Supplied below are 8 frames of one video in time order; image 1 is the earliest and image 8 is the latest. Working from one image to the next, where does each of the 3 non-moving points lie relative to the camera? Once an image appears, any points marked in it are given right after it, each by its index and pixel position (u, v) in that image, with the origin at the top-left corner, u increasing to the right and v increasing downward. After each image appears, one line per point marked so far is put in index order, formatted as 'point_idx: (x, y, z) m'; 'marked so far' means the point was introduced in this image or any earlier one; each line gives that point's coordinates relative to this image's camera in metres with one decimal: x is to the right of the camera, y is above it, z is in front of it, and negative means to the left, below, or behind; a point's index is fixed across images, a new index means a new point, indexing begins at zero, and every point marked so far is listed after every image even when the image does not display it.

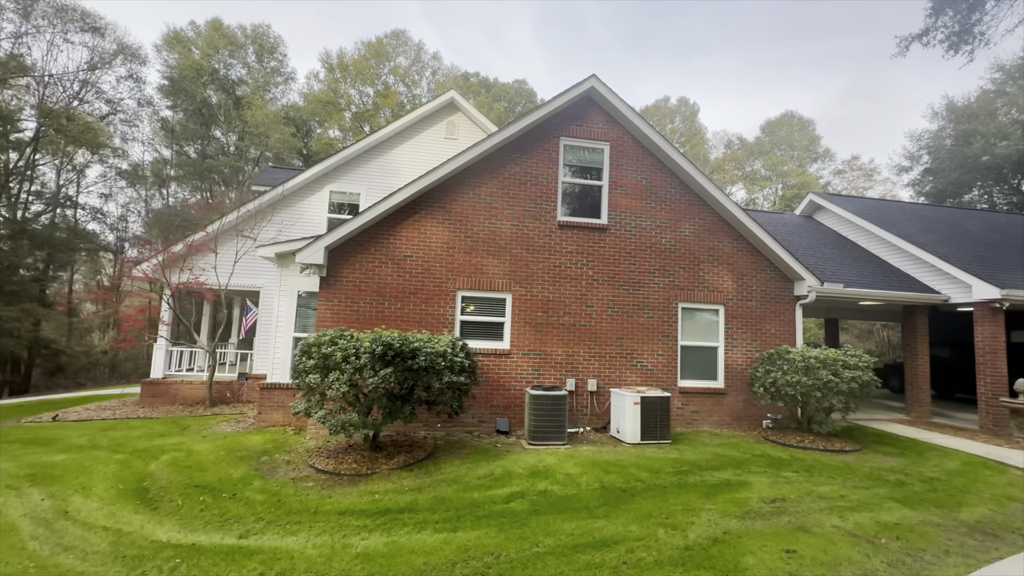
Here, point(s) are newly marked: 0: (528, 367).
0: (+0.3, -1.4, +8.1) m
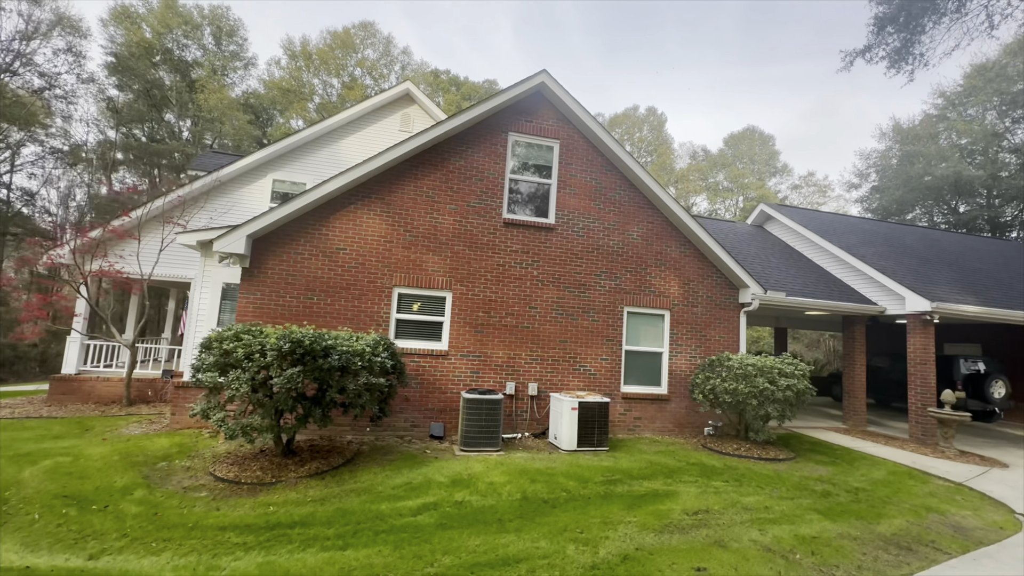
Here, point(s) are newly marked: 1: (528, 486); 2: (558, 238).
0: (-0.8, -1.4, +7.7) m
1: (+0.2, -2.4, +5.3) m
2: (+0.9, +0.9, +8.4) m
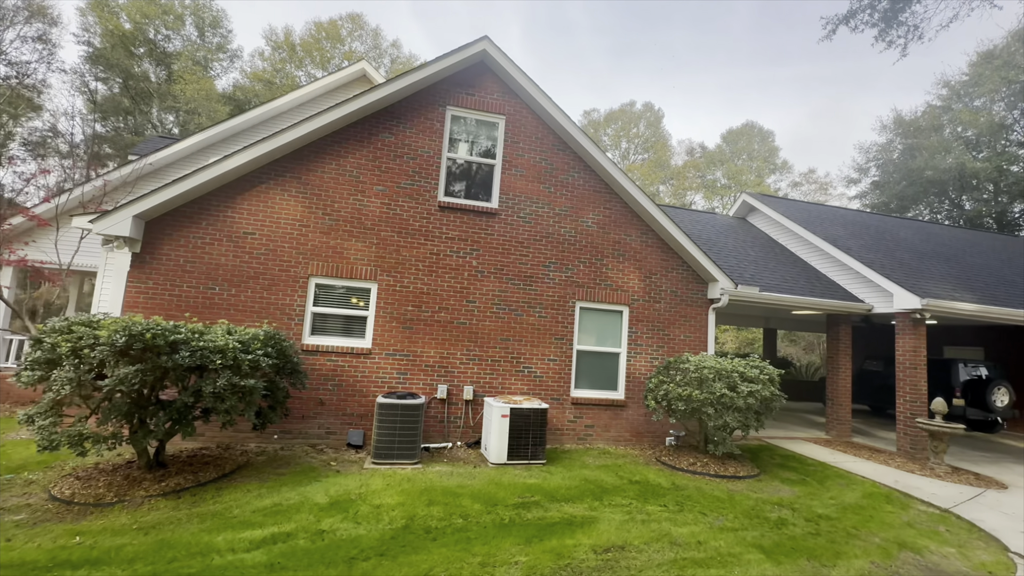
0: (-1.9, -1.3, +6.9) m
1: (-0.9, -2.2, +4.4) m
2: (-0.2, +1.1, +7.5) m
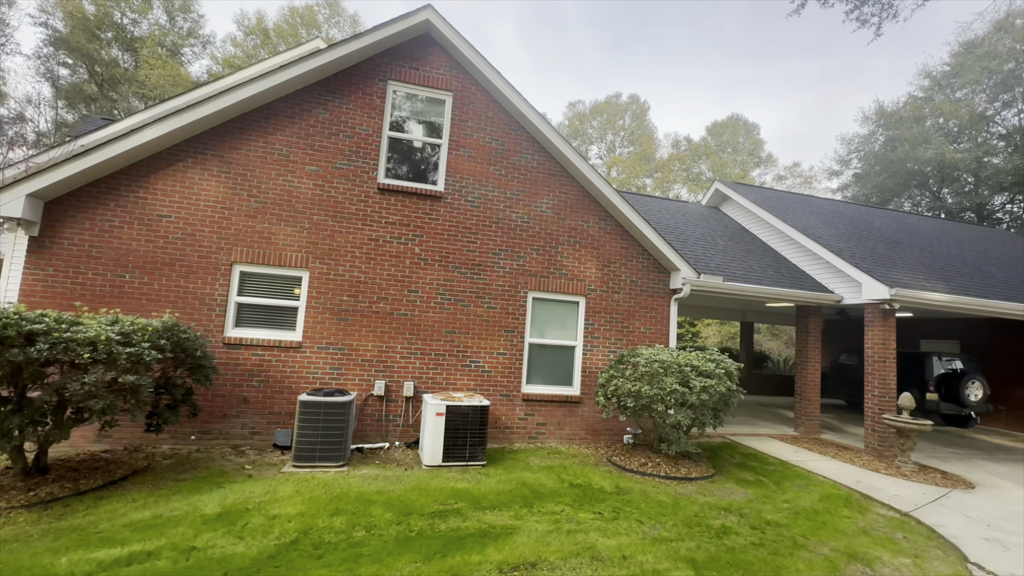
0: (-2.7, -1.1, +6.4) m
1: (-1.7, -2.1, +3.9) m
2: (-1.0, +1.2, +7.0) m
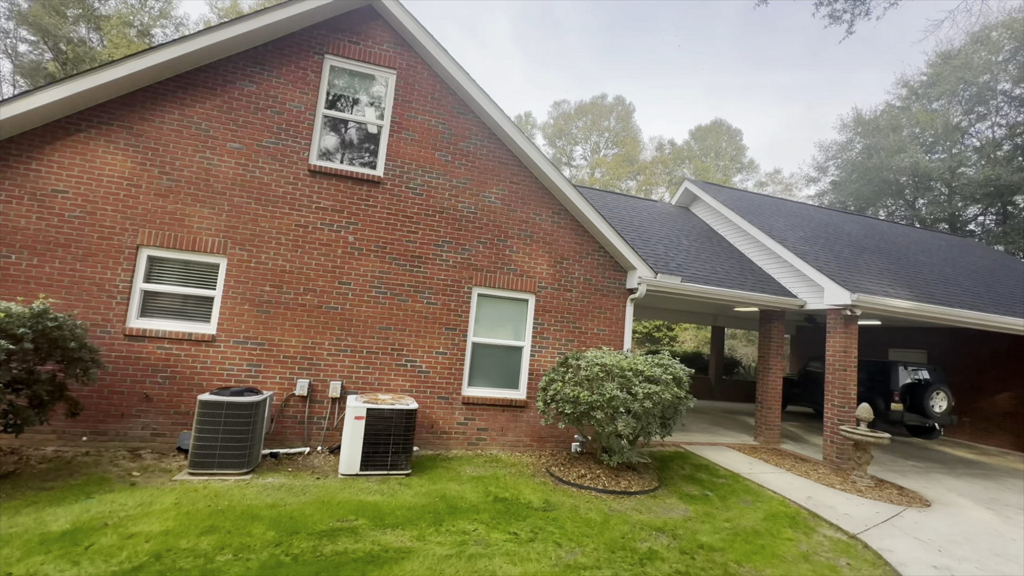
0: (-3.5, -0.9, +5.8) m
1: (-2.5, -2.0, +3.4) m
2: (-1.8, +1.3, +6.5) m
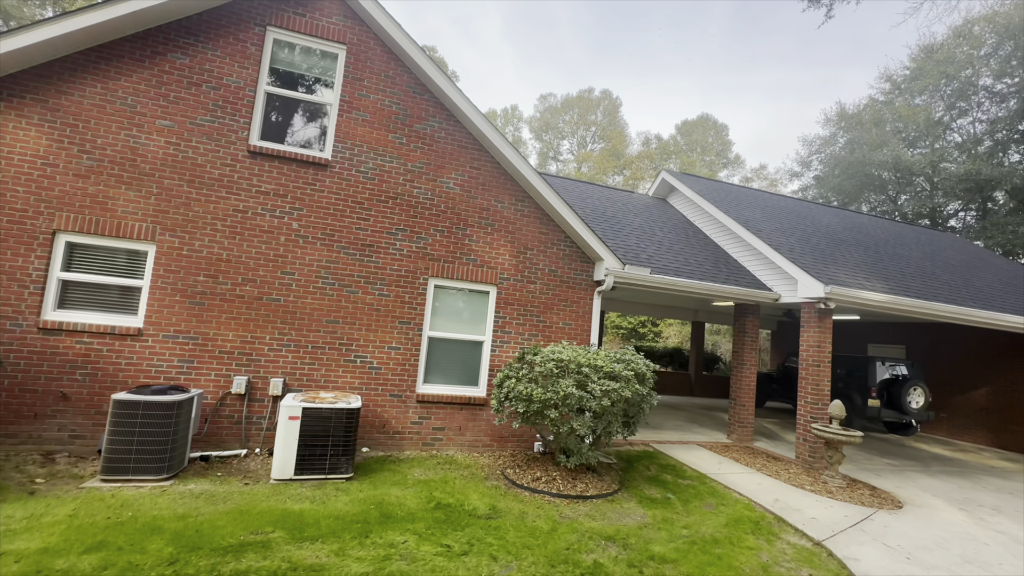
0: (-4.1, -0.8, +5.4) m
1: (-3.0, -1.8, +3.0) m
2: (-2.4, +1.5, +6.0) m
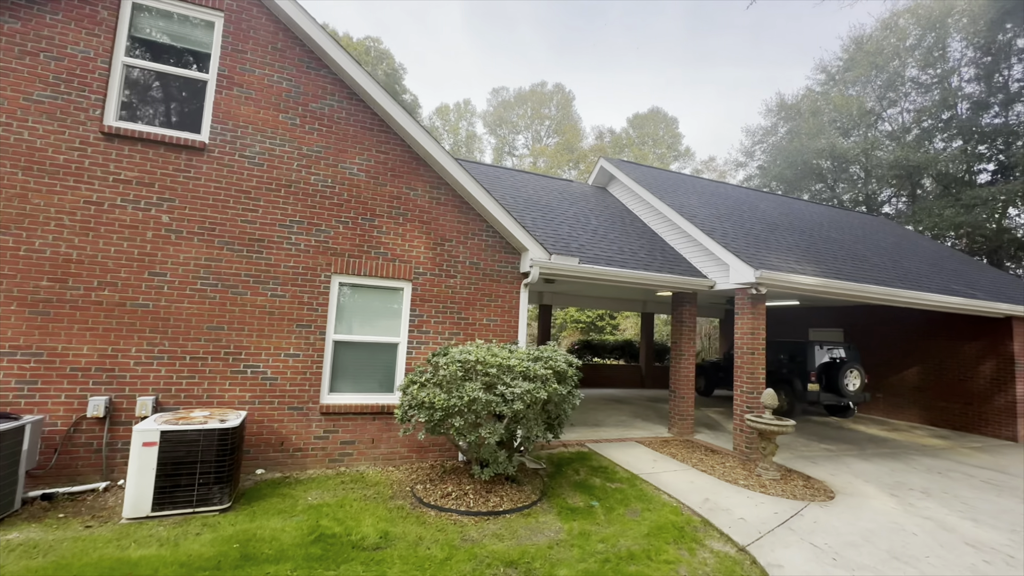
0: (-5.1, -0.9, +4.5) m
1: (-3.8, -1.9, +2.2) m
2: (-3.5, +1.5, +5.3) m
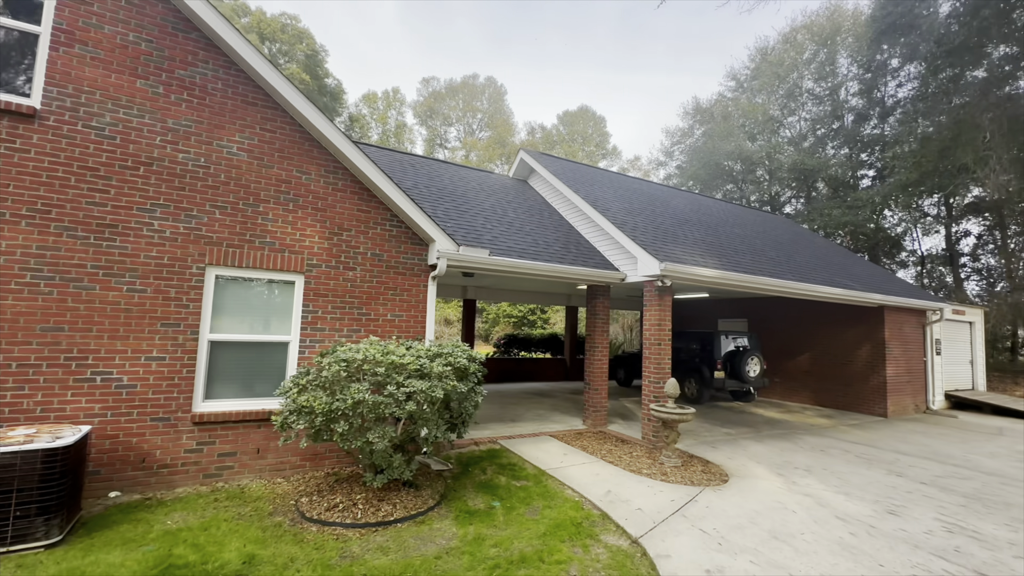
0: (-6.1, -0.9, +3.5) m
1: (-4.5, -1.9, +1.4) m
2: (-4.6, +1.5, +4.4) m
